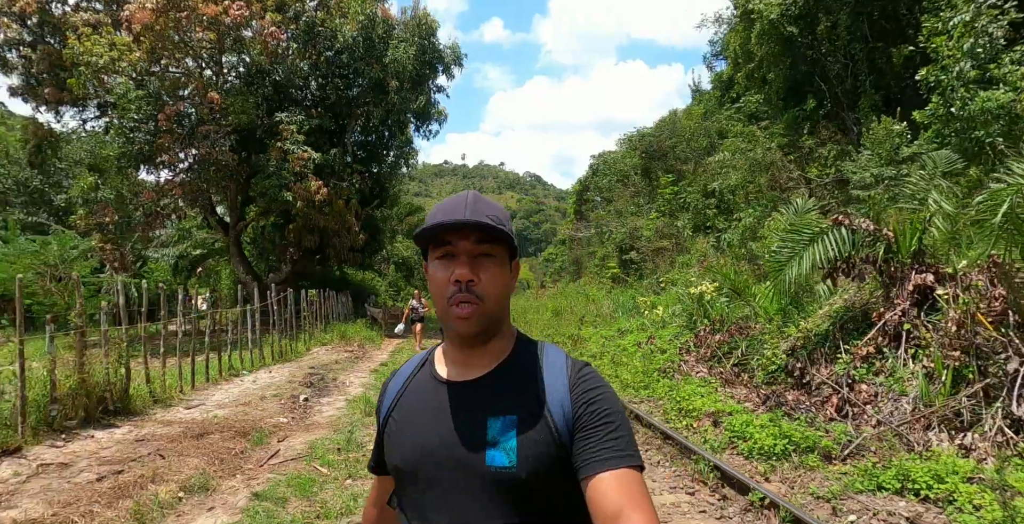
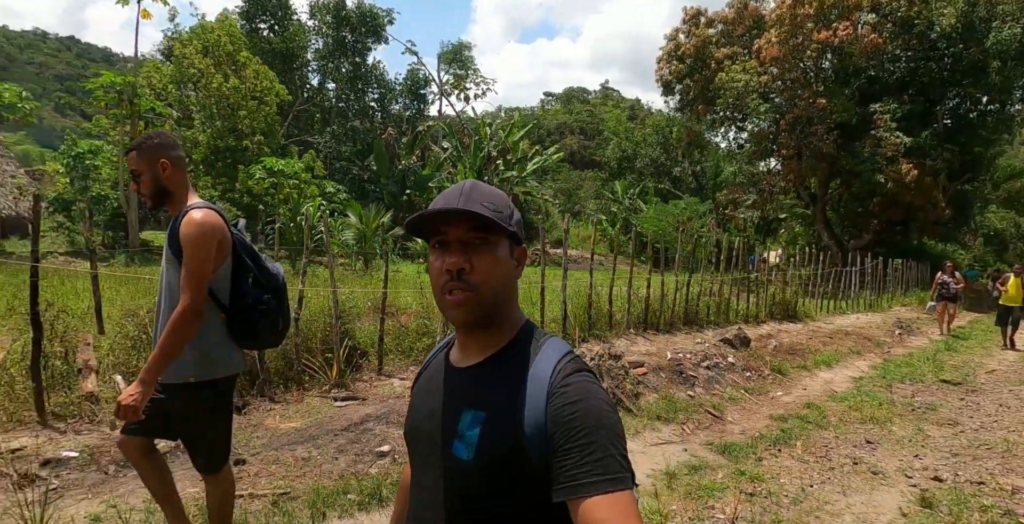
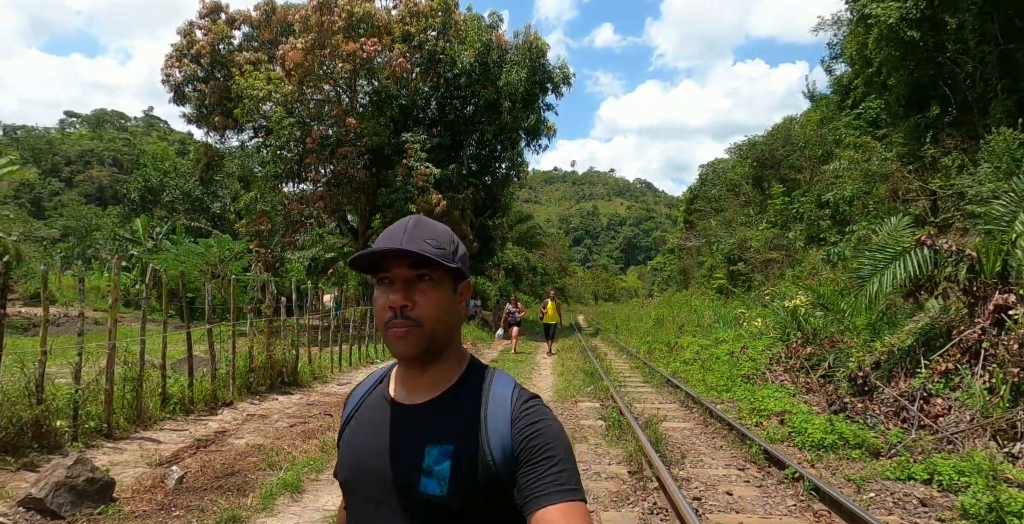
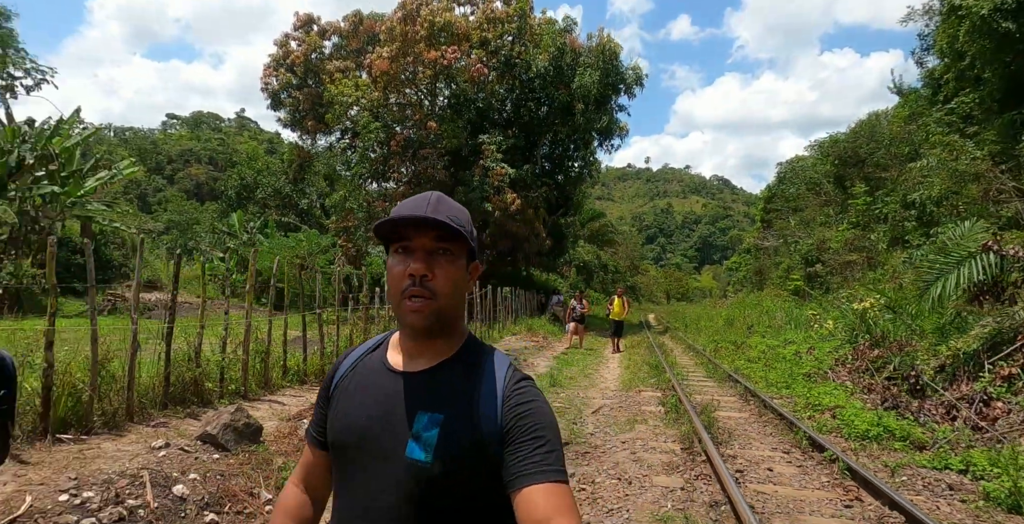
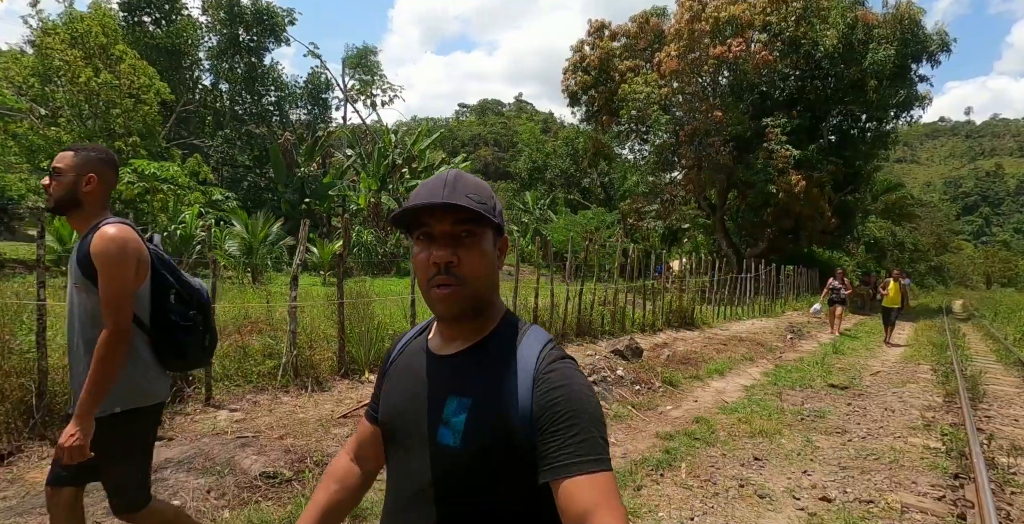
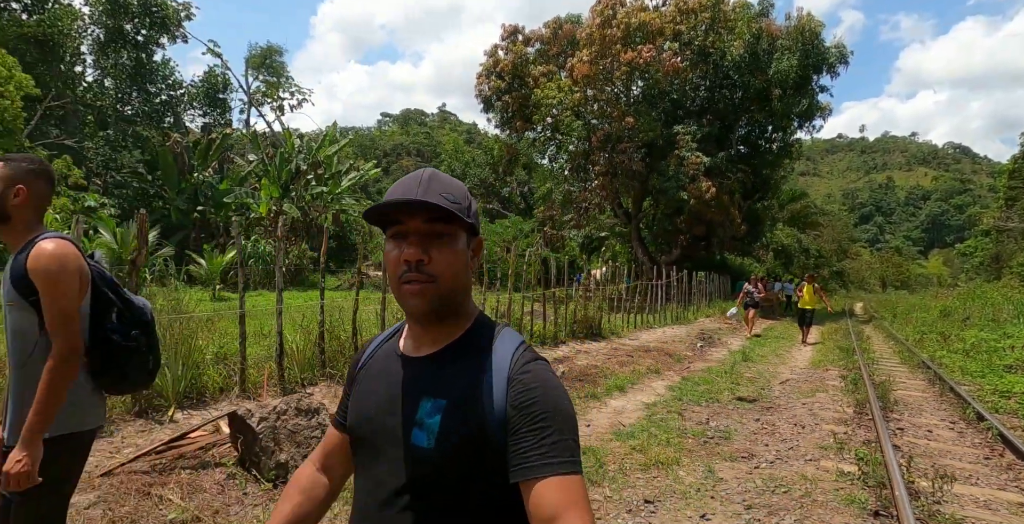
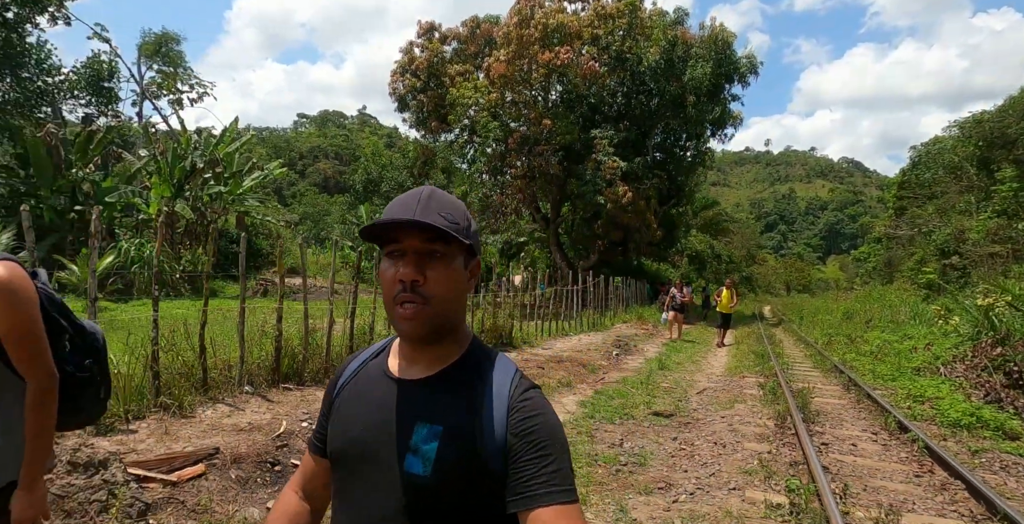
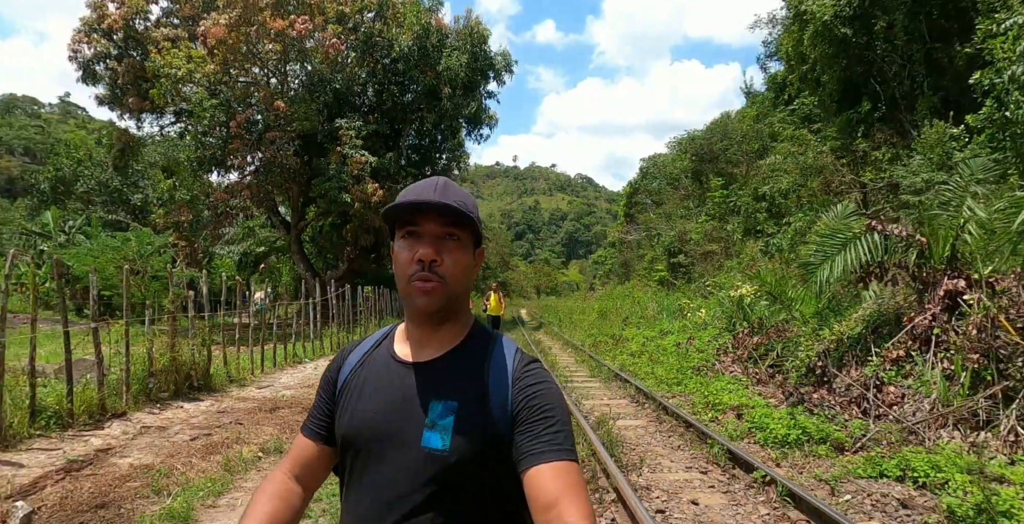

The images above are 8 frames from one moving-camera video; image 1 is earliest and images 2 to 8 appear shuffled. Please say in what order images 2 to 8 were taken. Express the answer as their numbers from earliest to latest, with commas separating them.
8, 3, 4, 7, 6, 5, 2
